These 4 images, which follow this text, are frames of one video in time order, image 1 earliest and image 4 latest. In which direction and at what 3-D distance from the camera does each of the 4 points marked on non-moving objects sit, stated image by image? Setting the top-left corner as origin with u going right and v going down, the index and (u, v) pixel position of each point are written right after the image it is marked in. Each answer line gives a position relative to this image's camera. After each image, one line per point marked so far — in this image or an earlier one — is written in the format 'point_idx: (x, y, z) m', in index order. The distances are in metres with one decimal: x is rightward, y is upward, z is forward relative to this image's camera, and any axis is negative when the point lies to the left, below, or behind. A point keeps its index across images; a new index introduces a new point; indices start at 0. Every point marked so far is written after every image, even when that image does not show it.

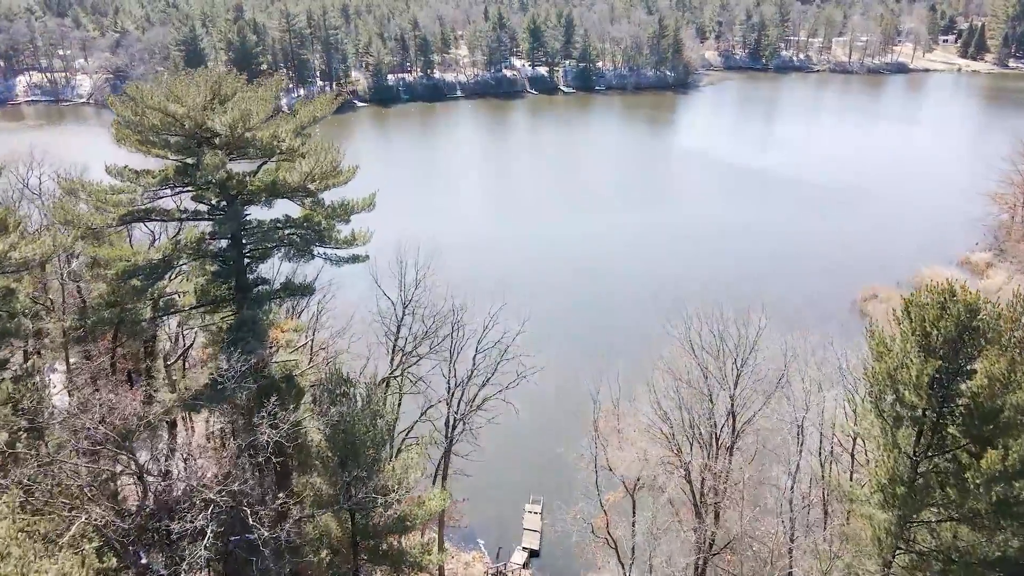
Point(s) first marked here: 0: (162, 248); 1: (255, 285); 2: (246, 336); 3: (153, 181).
0: (-6.1, +0.7, +11.0) m
1: (-4.8, 0.0, +11.5) m
2: (-4.5, -0.9, +10.5) m
3: (-6.0, +1.8, +10.5) m
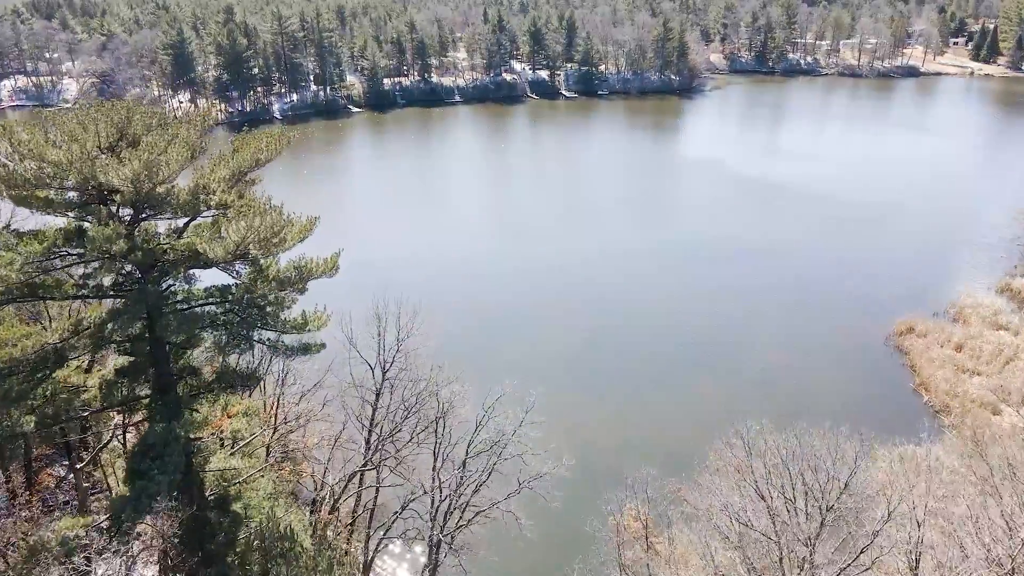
0: (-6.1, -0.6, +8.4) m
1: (-4.8, -1.3, +8.9) m
2: (-4.5, -2.2, +7.9) m
3: (-6.0, +0.5, +7.9) m
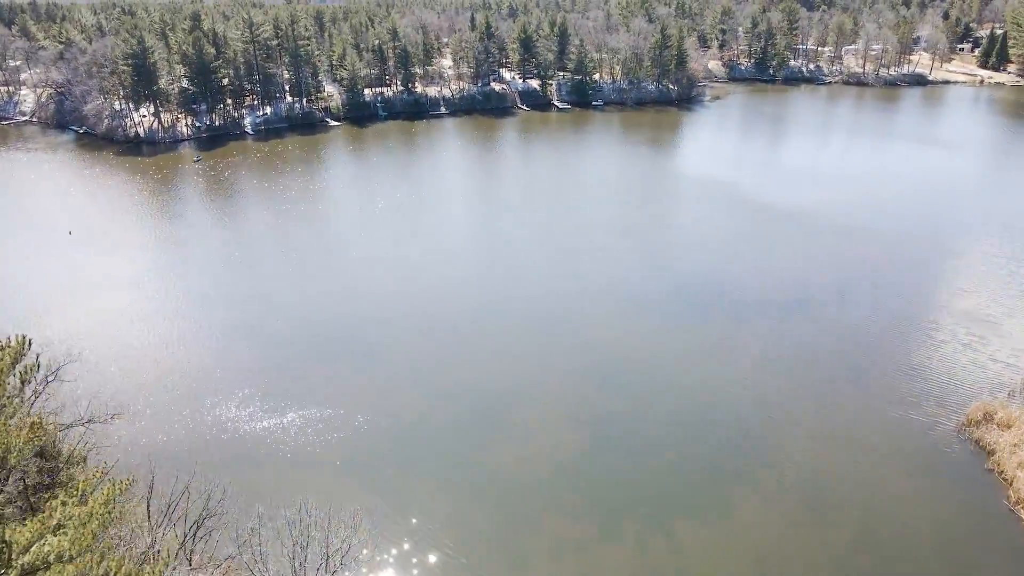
0: (-6.2, -3.4, +3.4) m
1: (-4.8, -4.1, +4.0) m
2: (-4.6, -5.0, +3.0) m
3: (-6.1, -2.3, +3.0) m
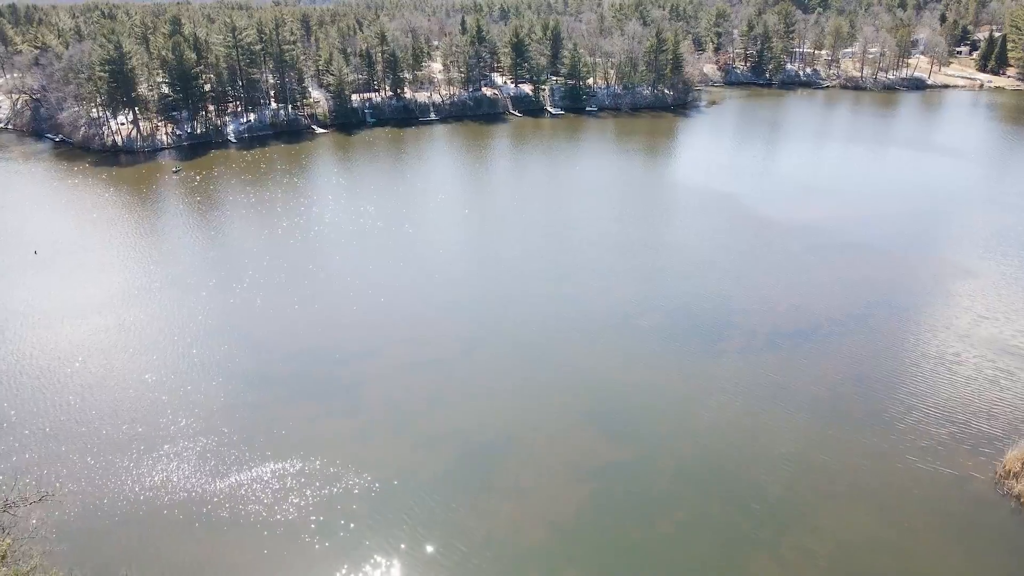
0: (-6.2, -4.7, +1.4) m
1: (-4.9, -5.4, +2.0) m
2: (-4.6, -6.3, +1.0) m
3: (-6.1, -3.6, +0.9) m
